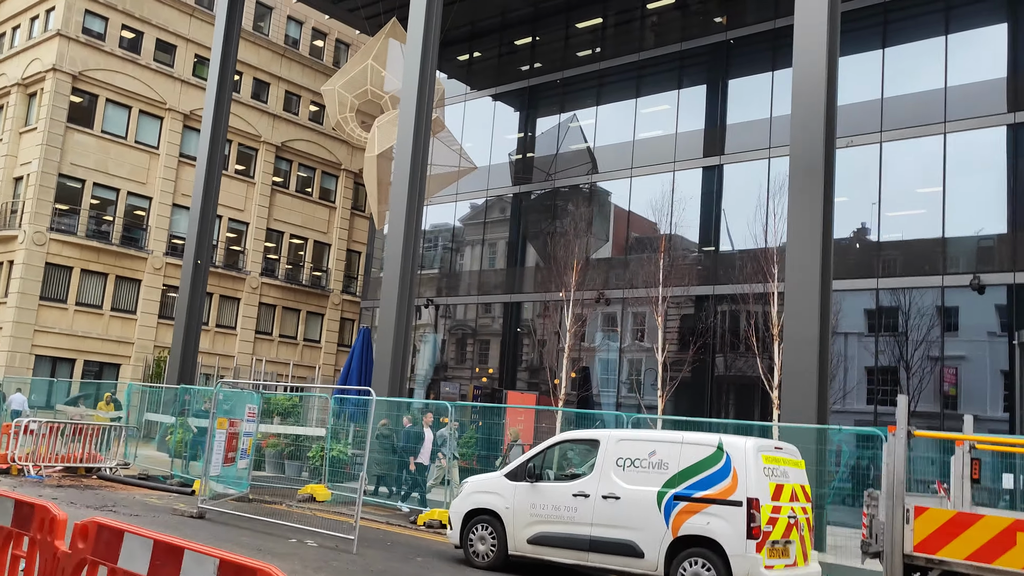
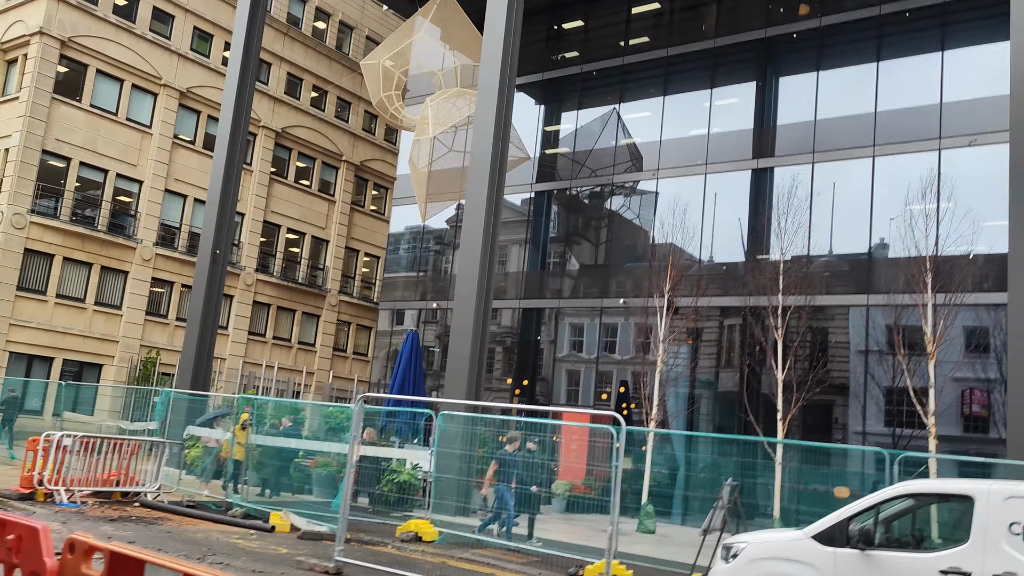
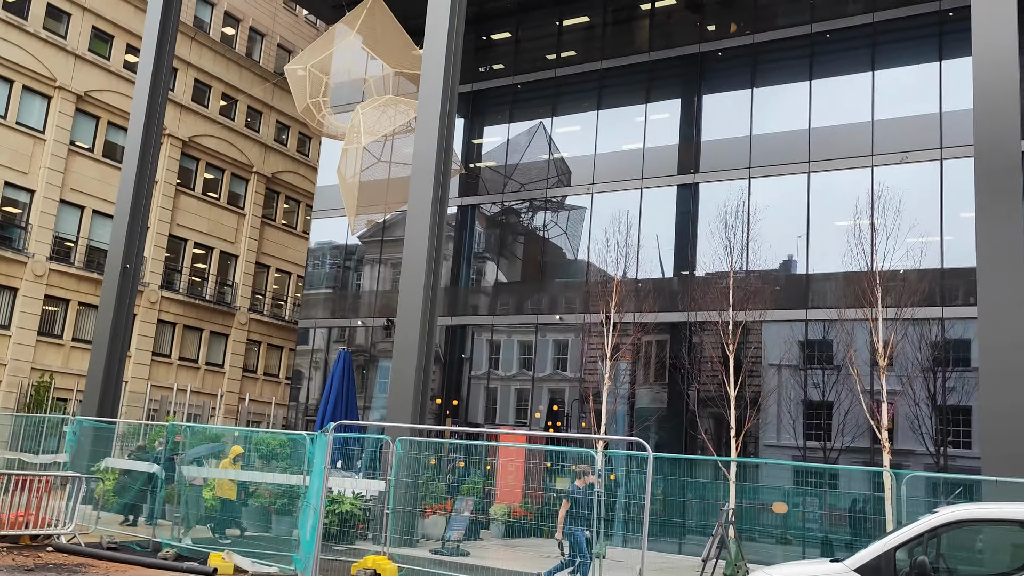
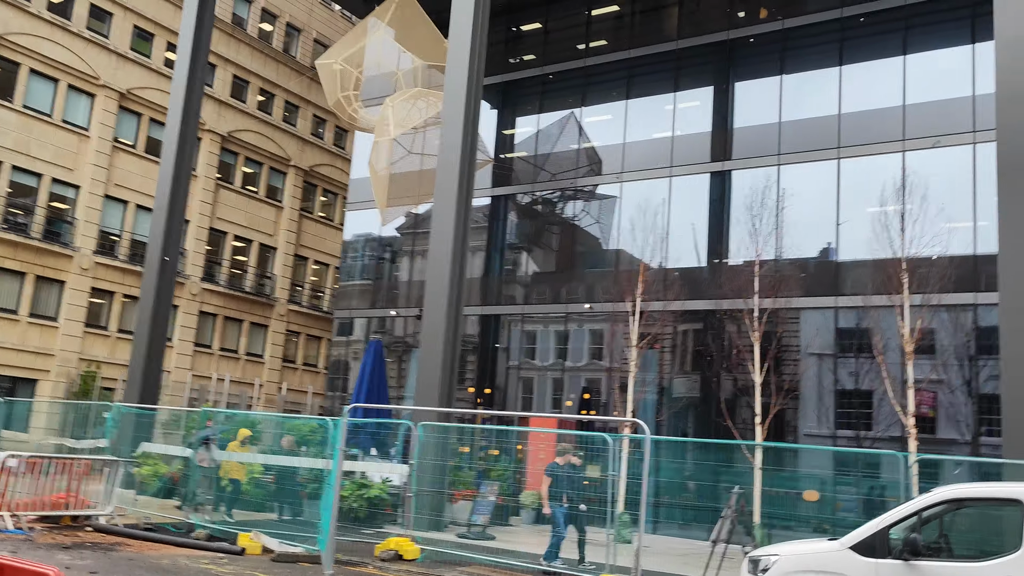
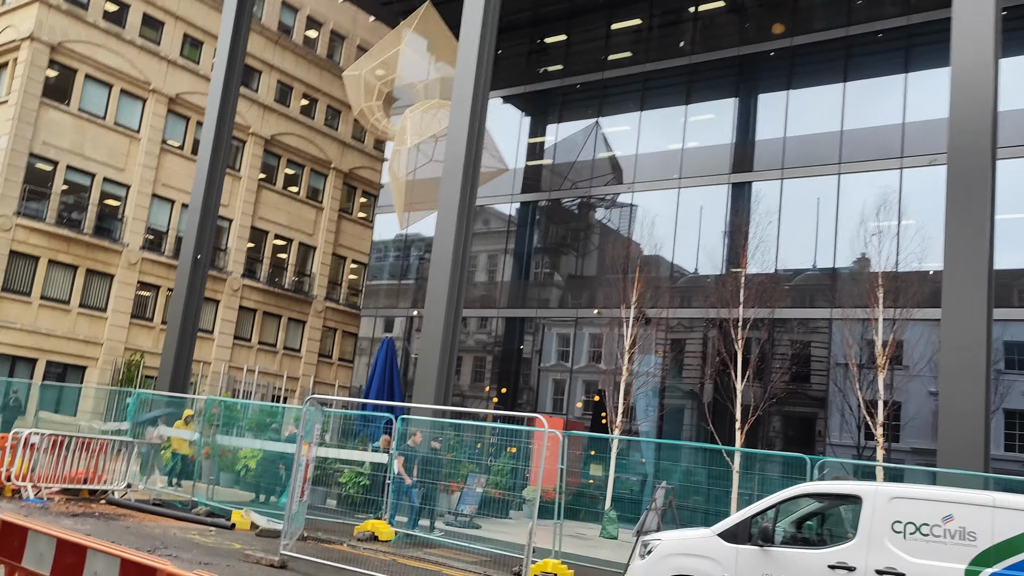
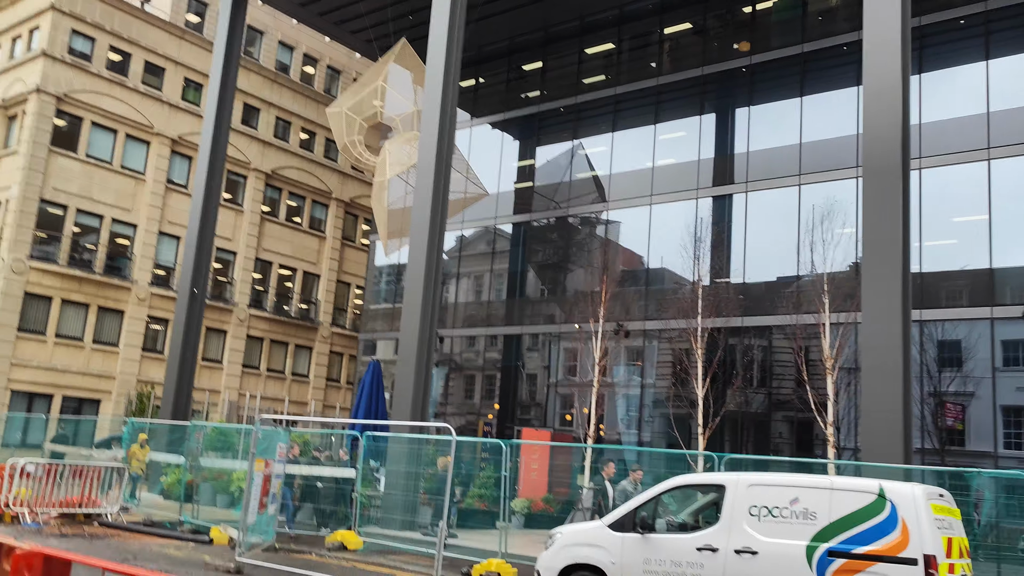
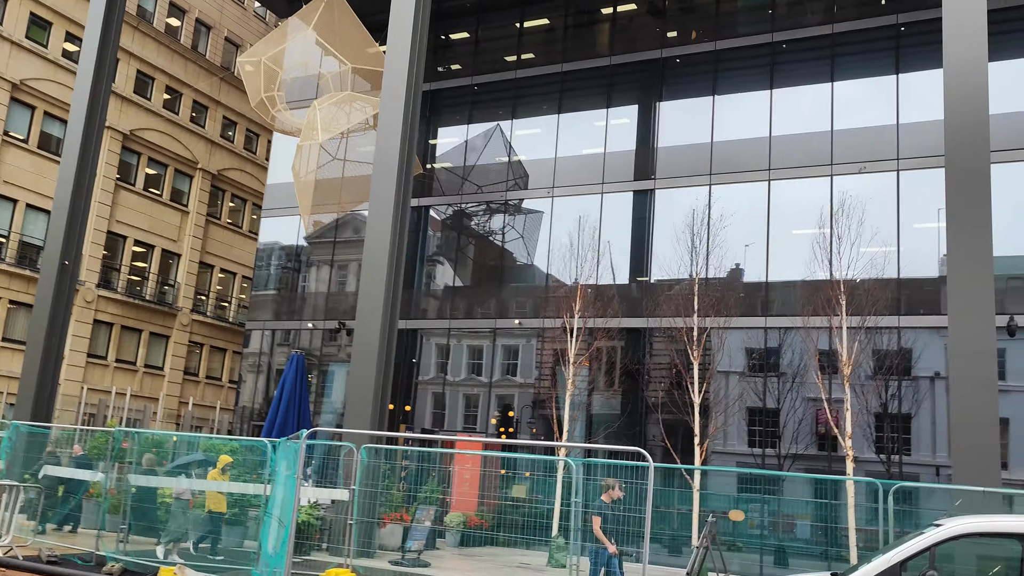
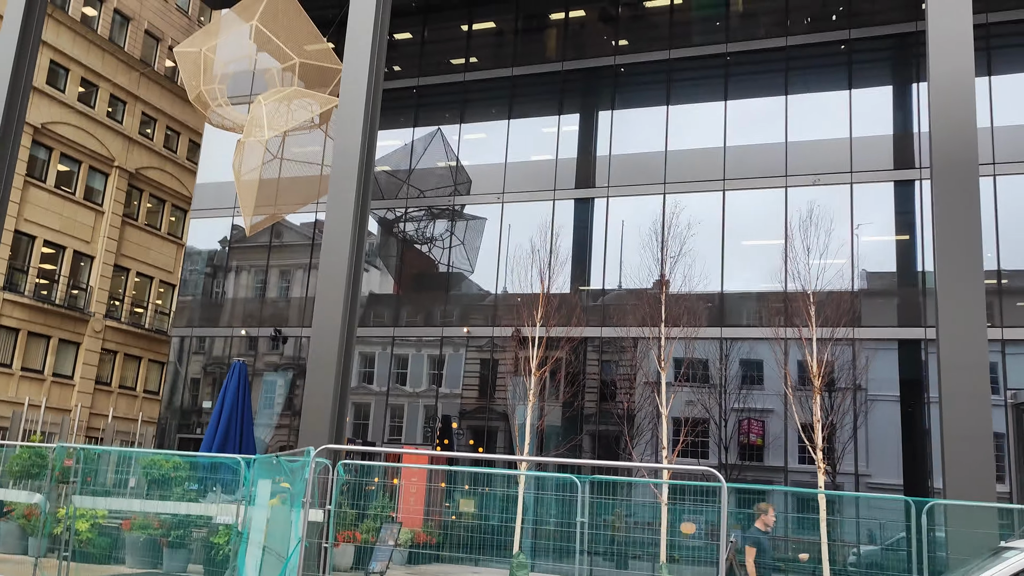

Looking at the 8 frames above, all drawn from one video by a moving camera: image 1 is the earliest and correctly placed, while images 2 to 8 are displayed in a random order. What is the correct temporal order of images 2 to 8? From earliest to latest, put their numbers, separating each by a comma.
6, 5, 2, 4, 3, 7, 8
